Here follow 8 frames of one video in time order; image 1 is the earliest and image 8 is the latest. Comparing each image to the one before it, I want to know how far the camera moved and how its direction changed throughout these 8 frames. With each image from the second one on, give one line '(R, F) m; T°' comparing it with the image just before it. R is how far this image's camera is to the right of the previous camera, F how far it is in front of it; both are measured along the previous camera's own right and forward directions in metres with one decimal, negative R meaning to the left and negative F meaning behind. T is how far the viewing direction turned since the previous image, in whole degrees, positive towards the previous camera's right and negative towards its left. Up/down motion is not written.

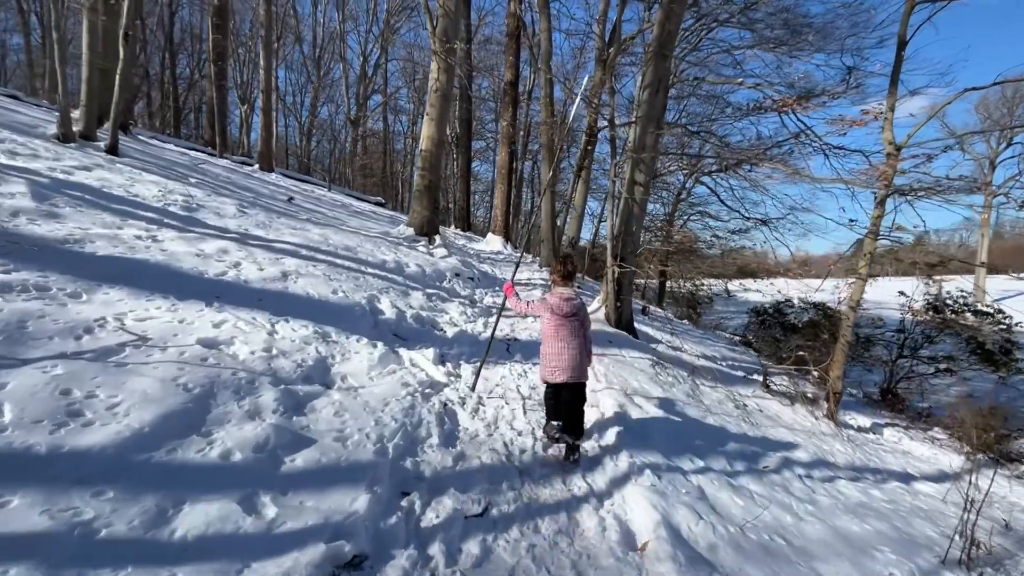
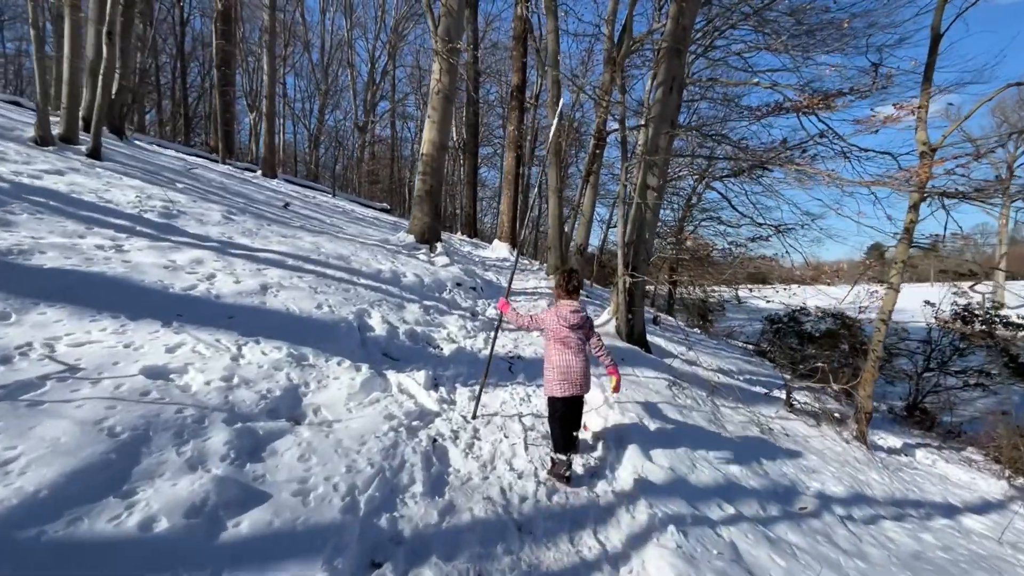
(+0.1, +0.7) m; -1°
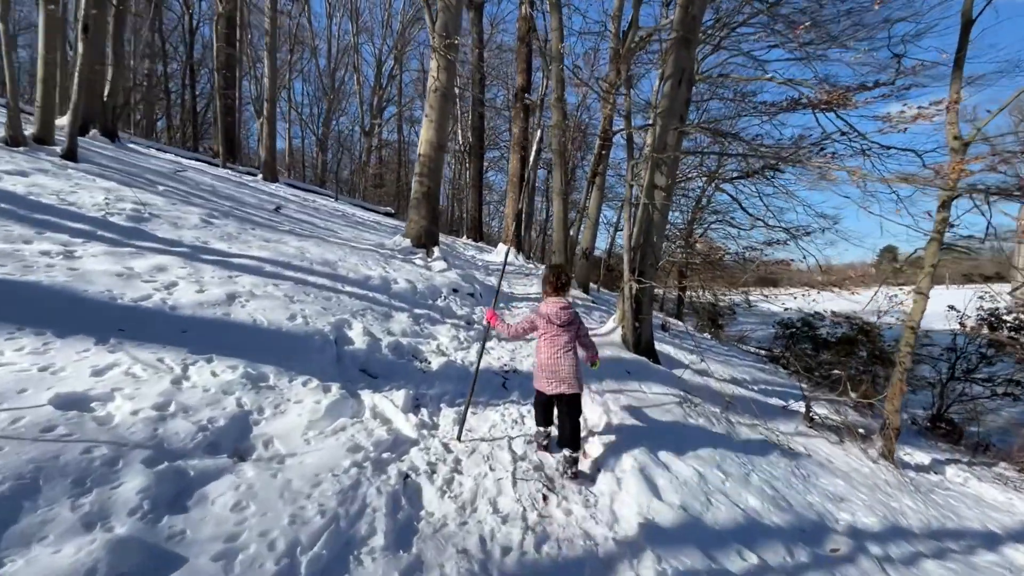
(+0.2, +0.7) m; -1°
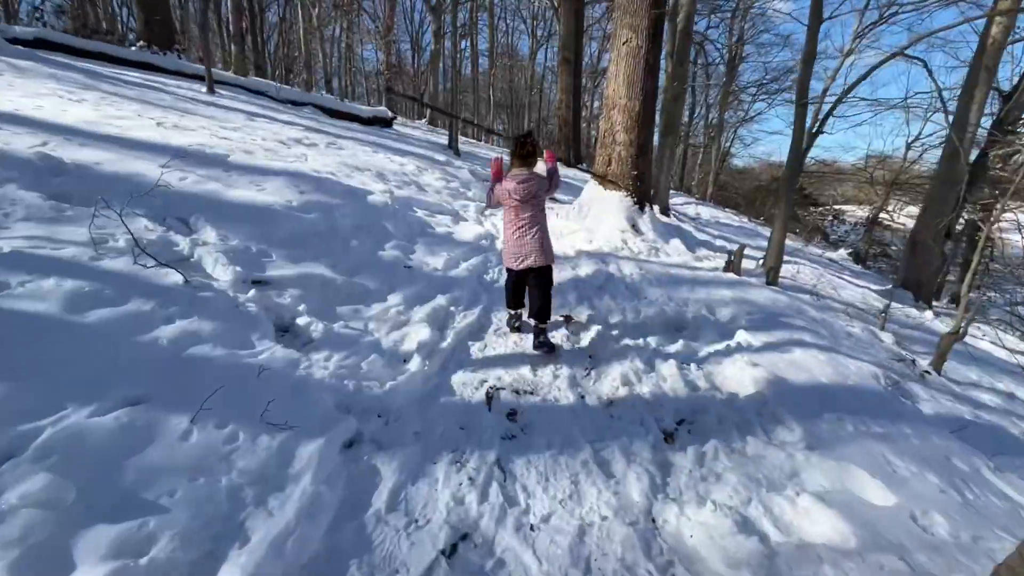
(+0.3, +1.1) m; +5°
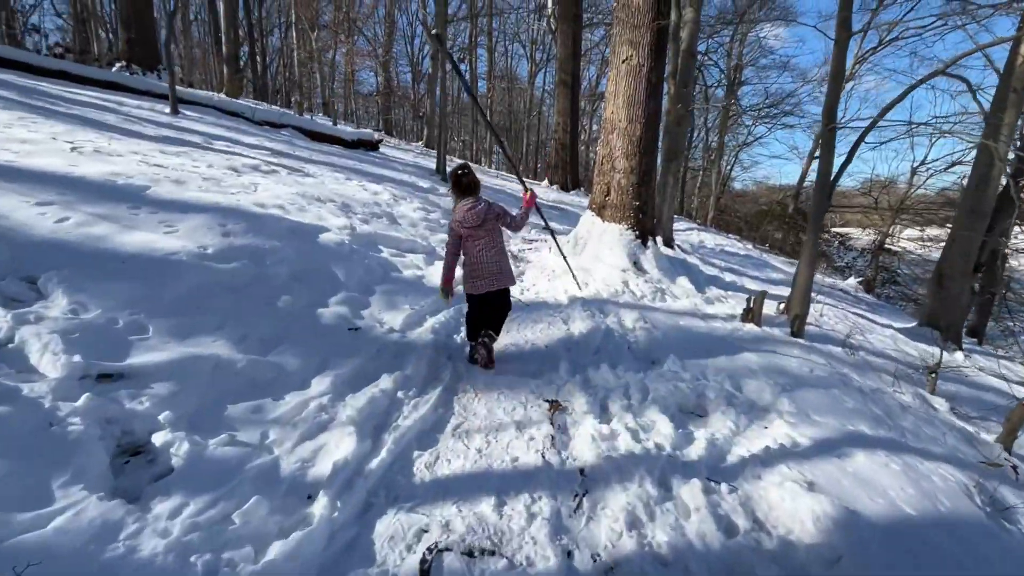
(+0.2, +0.8) m; 0°
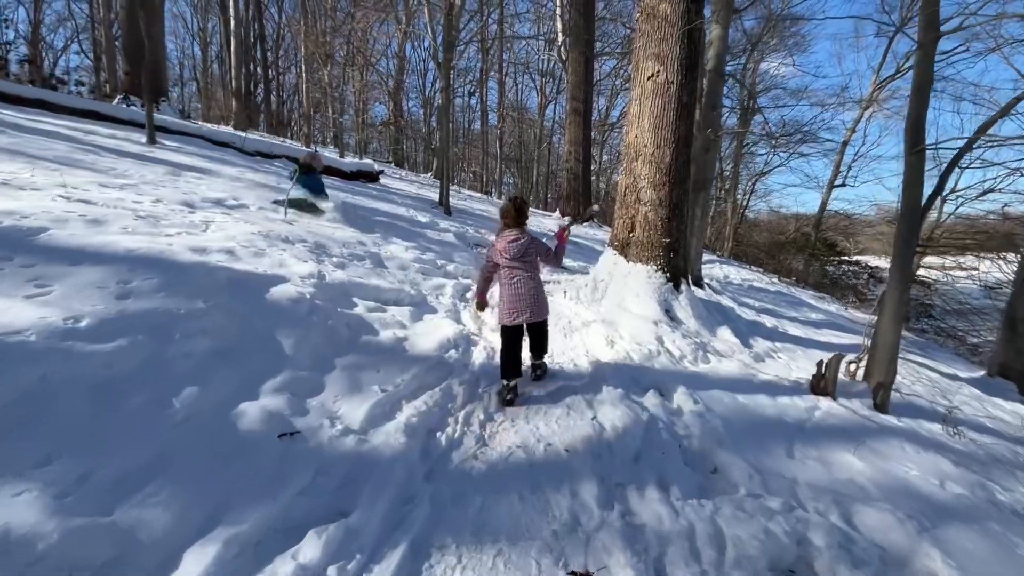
(0.0, +1.0) m; -1°
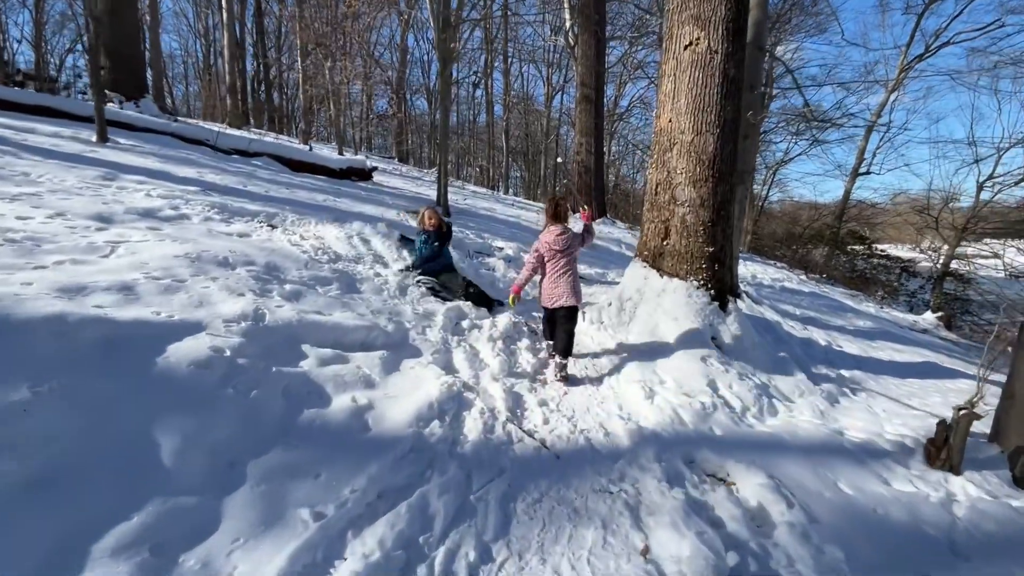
(0.0, +1.0) m; -1°
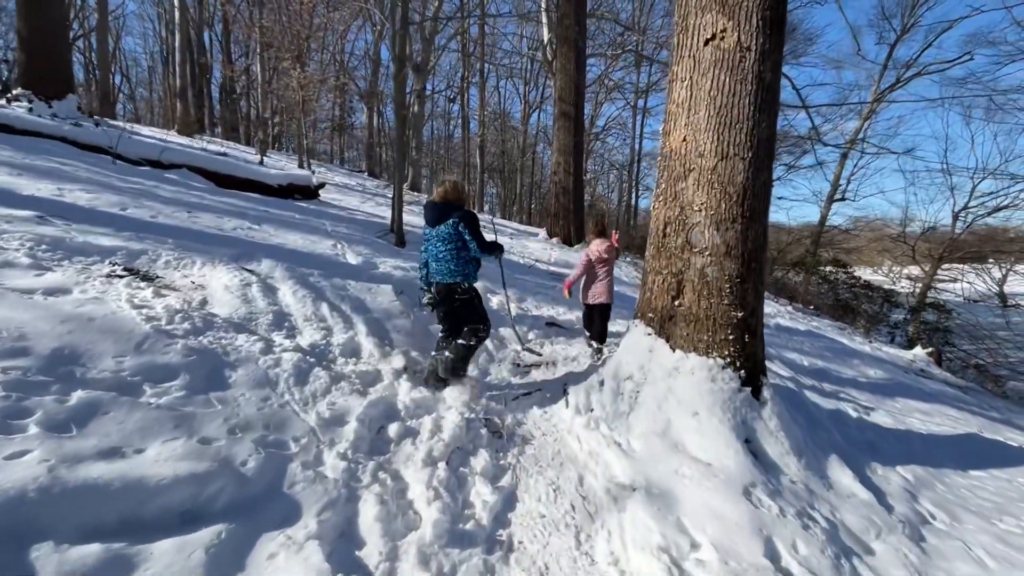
(+0.1, +1.3) m; +3°
